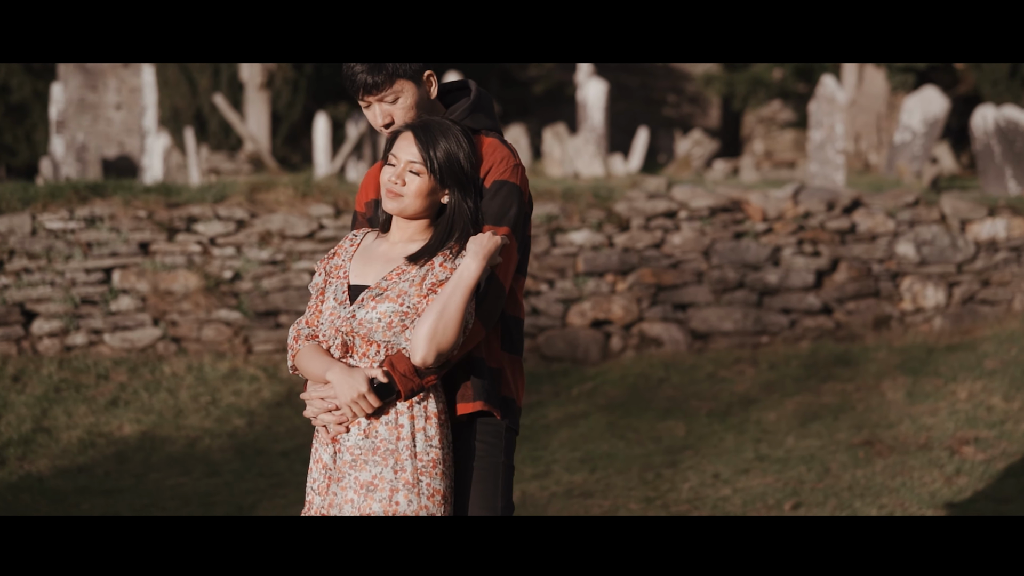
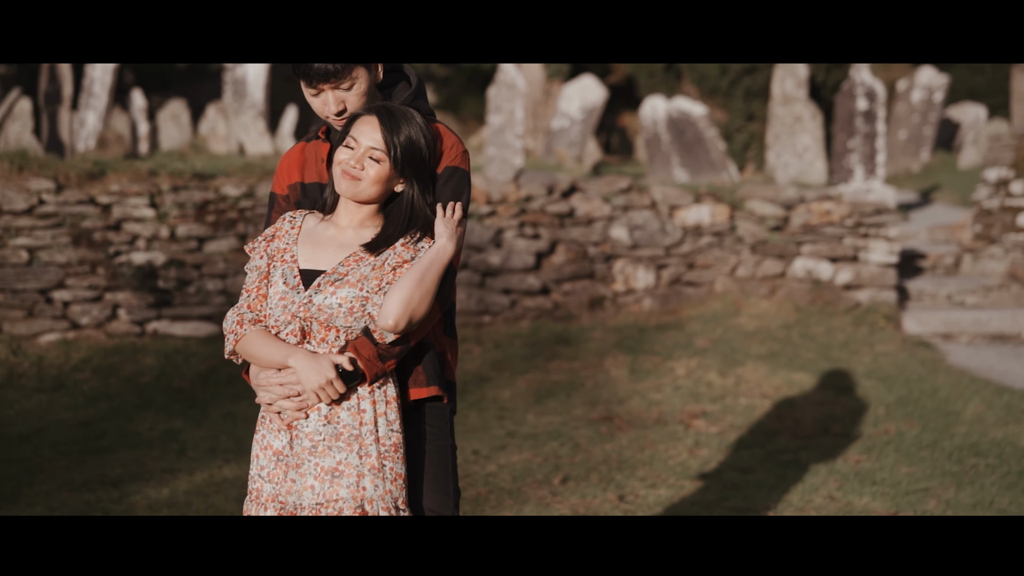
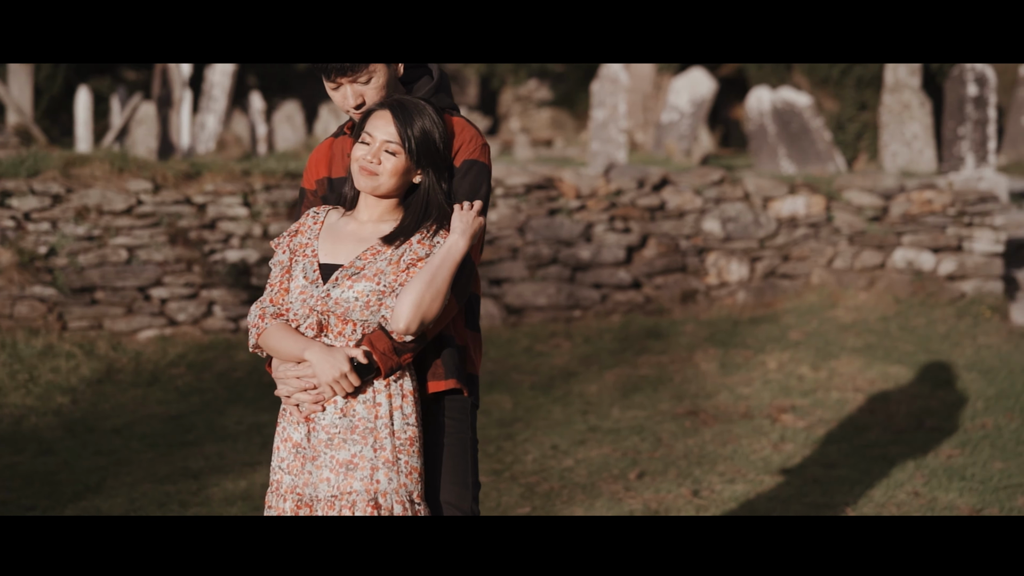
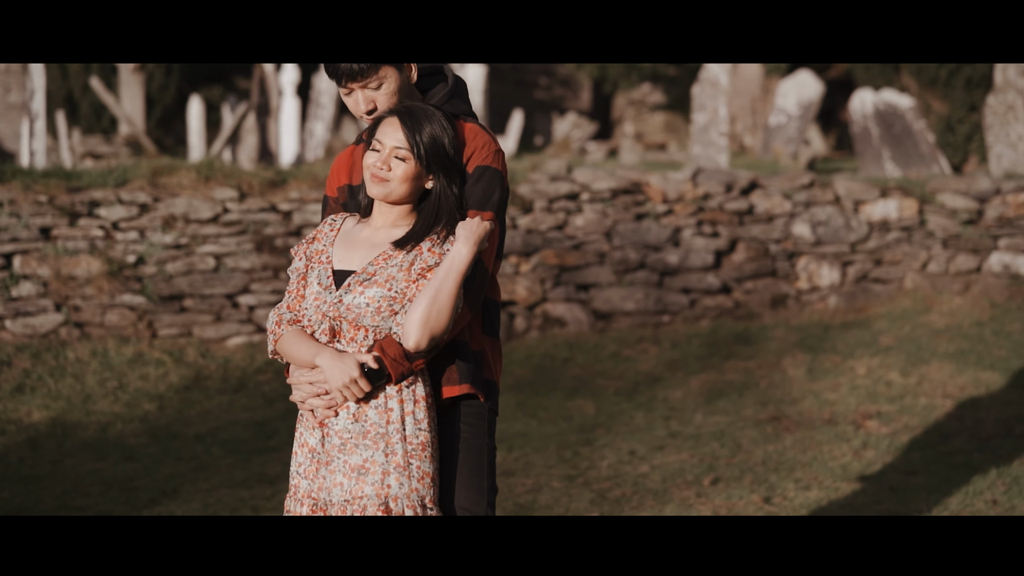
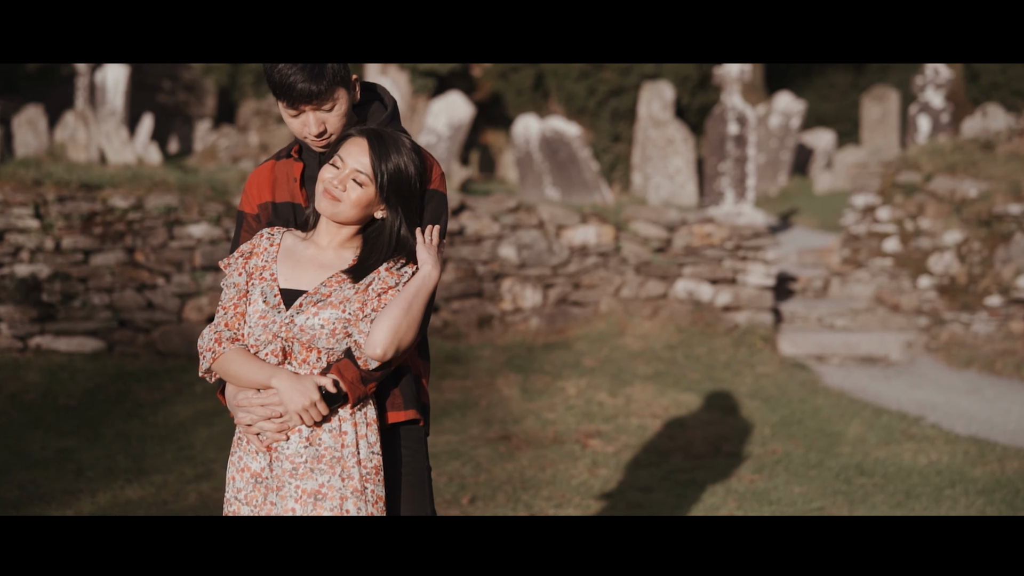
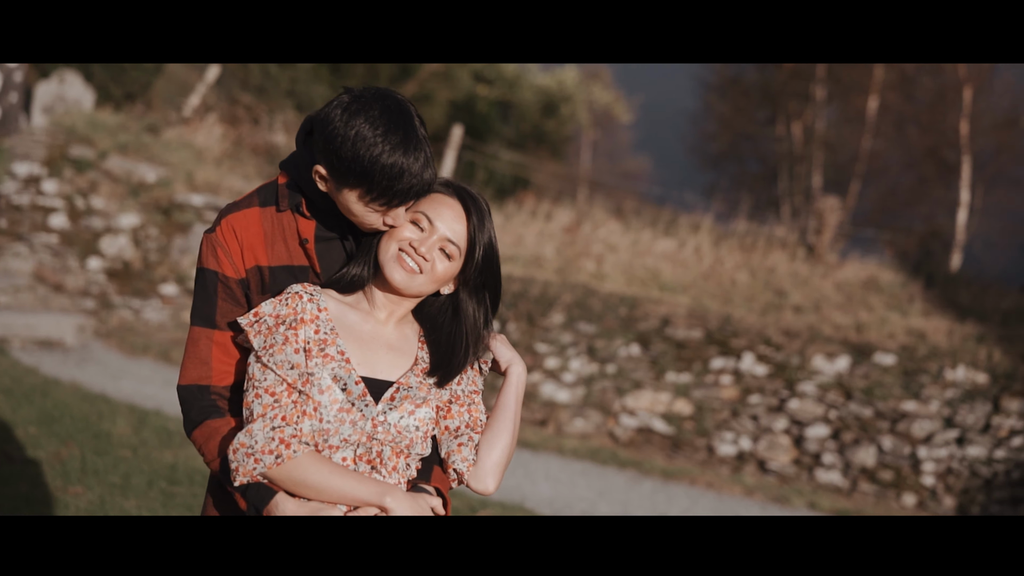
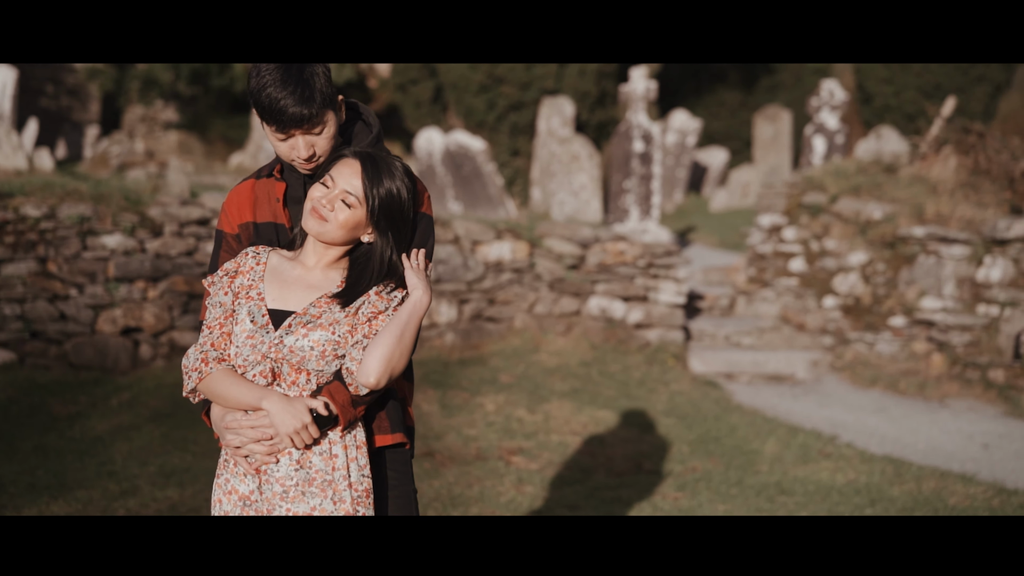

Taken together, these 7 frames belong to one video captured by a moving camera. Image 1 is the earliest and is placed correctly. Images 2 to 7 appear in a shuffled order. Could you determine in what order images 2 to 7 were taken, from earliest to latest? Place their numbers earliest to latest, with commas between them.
4, 3, 2, 5, 7, 6
